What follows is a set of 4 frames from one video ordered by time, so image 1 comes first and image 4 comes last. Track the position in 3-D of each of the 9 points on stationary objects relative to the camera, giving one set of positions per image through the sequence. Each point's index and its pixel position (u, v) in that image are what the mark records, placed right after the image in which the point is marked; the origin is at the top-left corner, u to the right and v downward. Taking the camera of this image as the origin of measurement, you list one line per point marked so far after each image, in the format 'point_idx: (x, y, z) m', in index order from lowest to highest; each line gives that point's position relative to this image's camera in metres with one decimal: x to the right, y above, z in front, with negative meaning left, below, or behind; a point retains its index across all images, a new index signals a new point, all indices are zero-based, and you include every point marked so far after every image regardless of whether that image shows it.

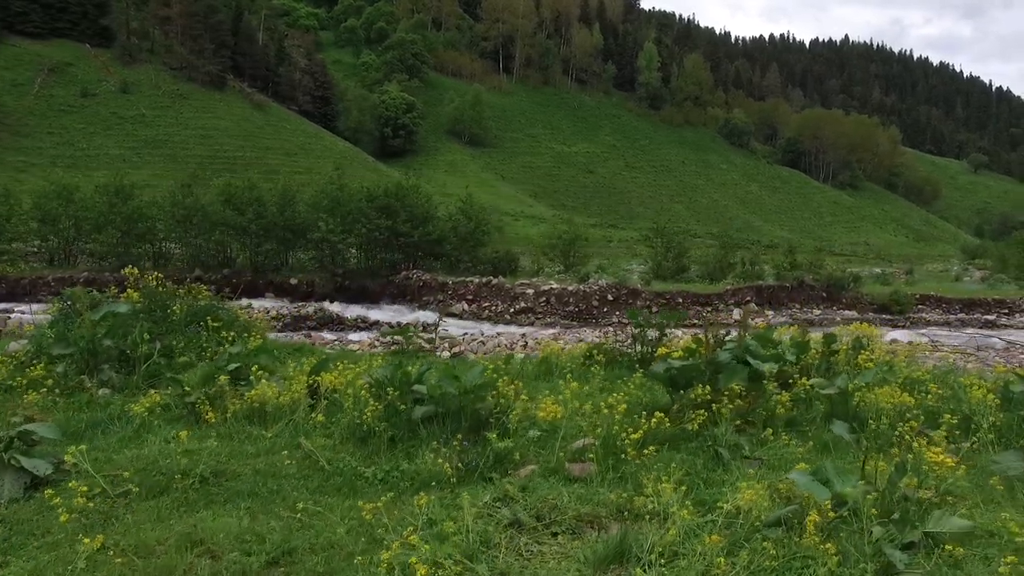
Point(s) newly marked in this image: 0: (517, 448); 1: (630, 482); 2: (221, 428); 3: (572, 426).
0: (0.0, -1.0, +4.9) m
1: (+0.7, -1.1, +4.4) m
2: (-2.1, -1.0, +5.4) m
3: (+0.4, -0.9, +5.2) m
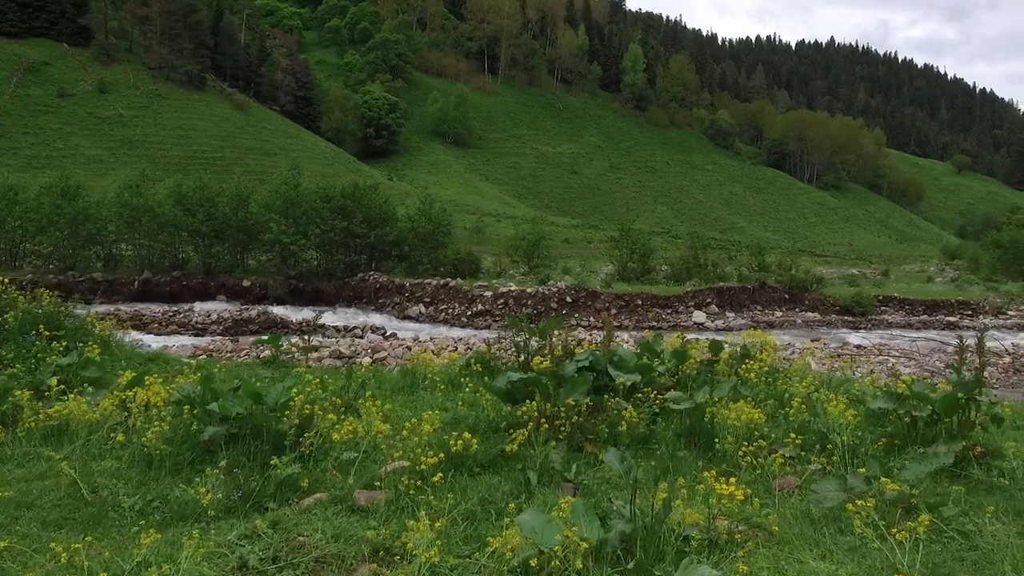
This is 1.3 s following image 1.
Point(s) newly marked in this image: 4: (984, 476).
0: (-1.2, -1.1, +4.4) m
1: (-0.5, -1.2, +3.9) m
2: (-3.3, -1.0, +4.9) m
3: (-0.8, -1.0, +4.7) m
4: (+2.8, -1.1, +4.4) m
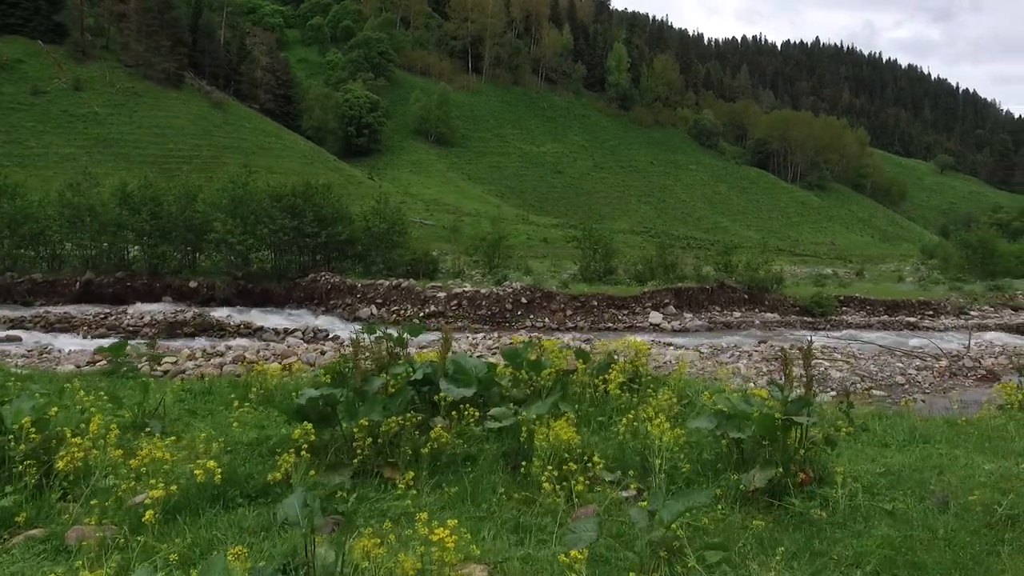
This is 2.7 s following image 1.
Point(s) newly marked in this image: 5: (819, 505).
0: (-2.4, -1.1, +3.8) m
1: (-1.8, -1.2, +3.4) m
2: (-4.6, -1.1, +4.3) m
3: (-2.1, -1.0, +4.2) m
4: (+1.5, -1.1, +3.9) m
5: (+1.6, -1.1, +4.0) m
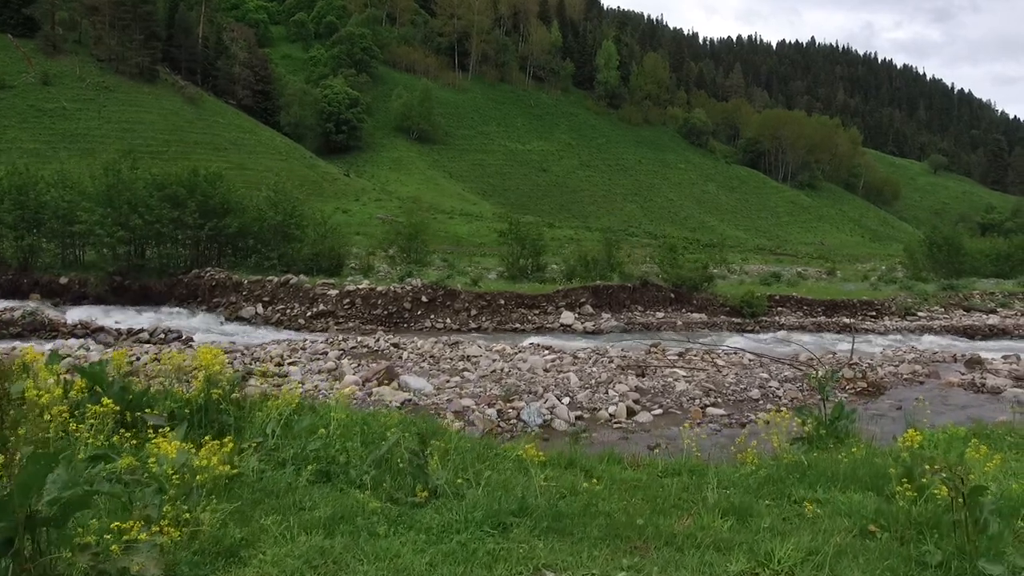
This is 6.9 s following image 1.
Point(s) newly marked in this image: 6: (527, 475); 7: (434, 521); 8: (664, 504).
0: (-5.5, -1.0, +1.7) m
1: (-4.9, -1.1, +1.2) m
2: (-7.6, -1.0, +2.2) m
3: (-5.2, -0.9, +2.0) m
4: (-1.6, -1.1, +1.8) m
5: (-1.5, -1.1, +1.8) m
6: (+0.1, -1.1, +4.4) m
7: (-0.3, -1.1, +3.4) m
8: (+0.8, -1.1, +4.0) m
